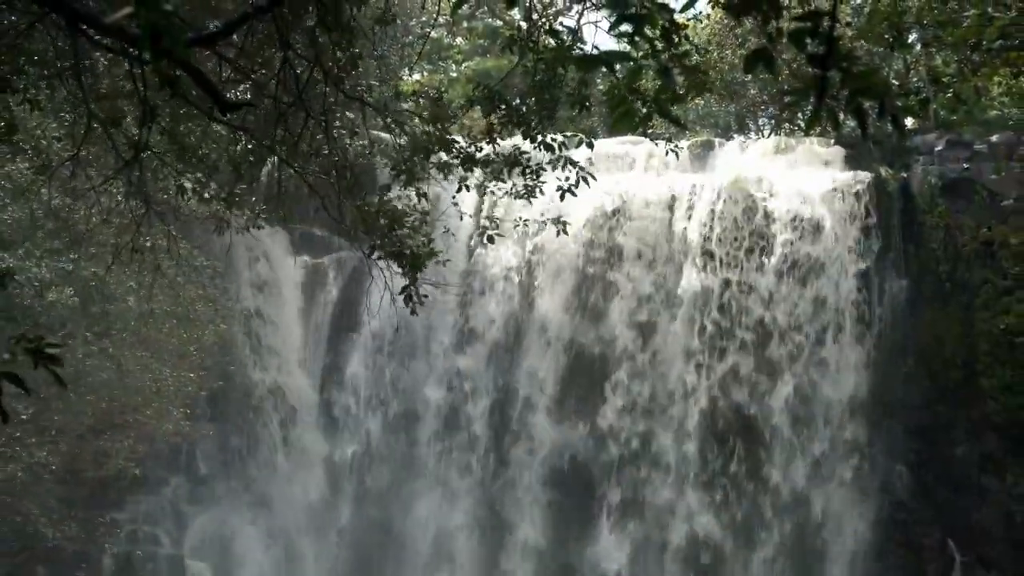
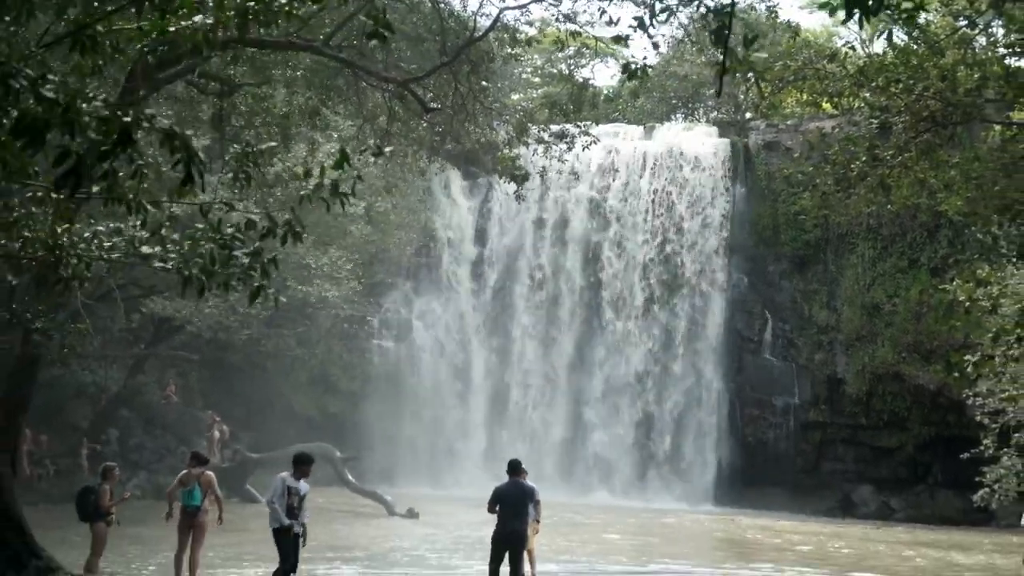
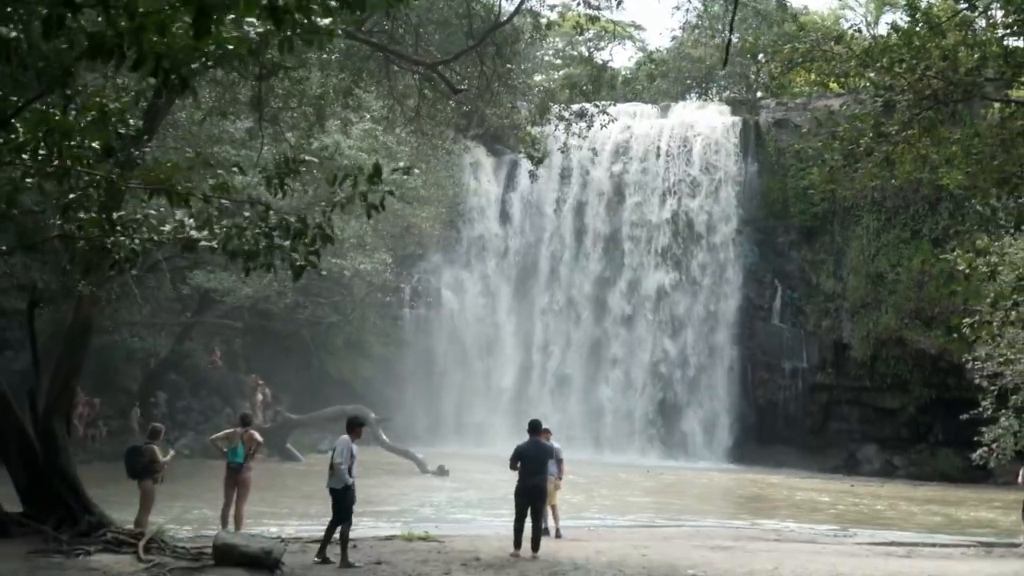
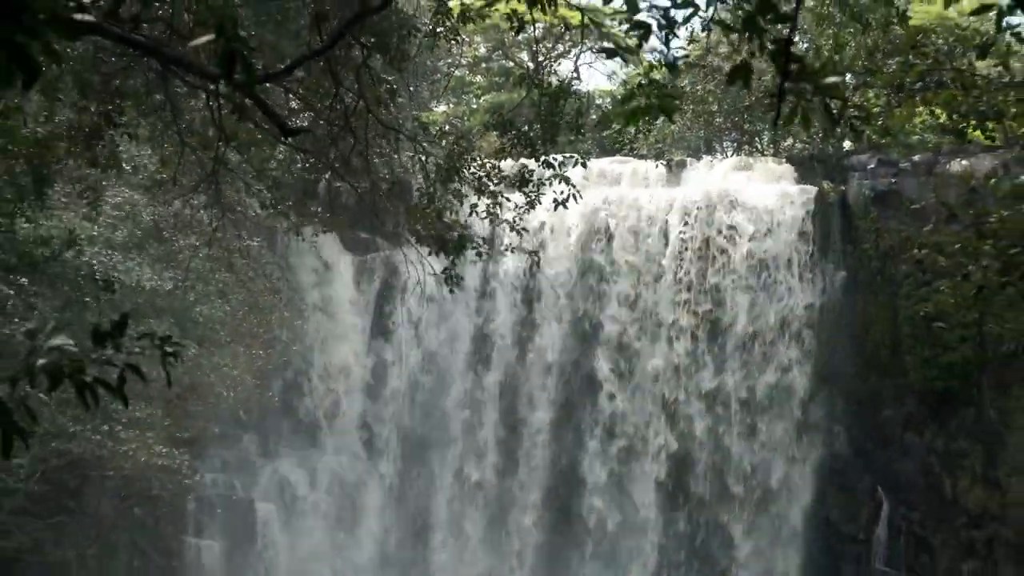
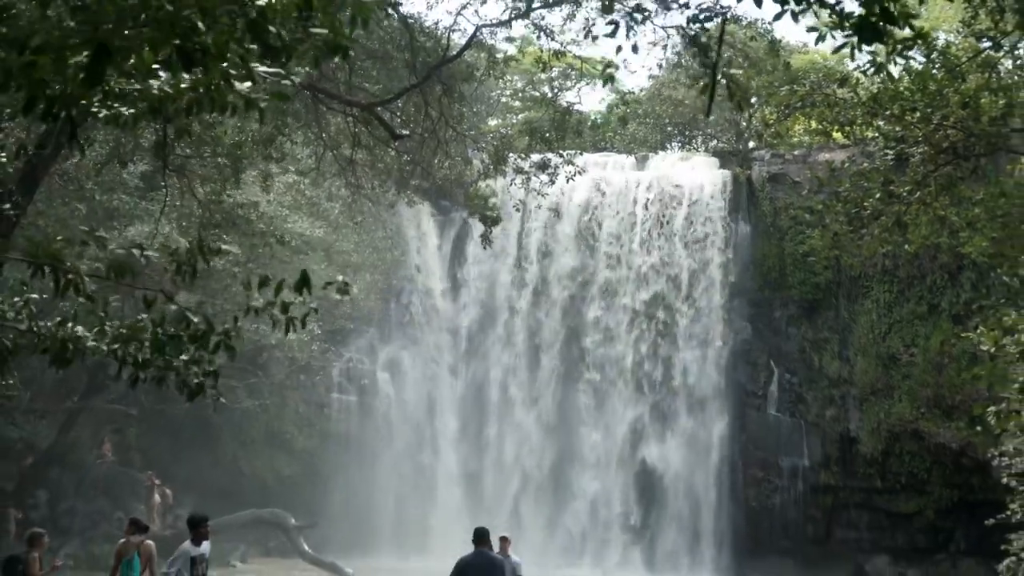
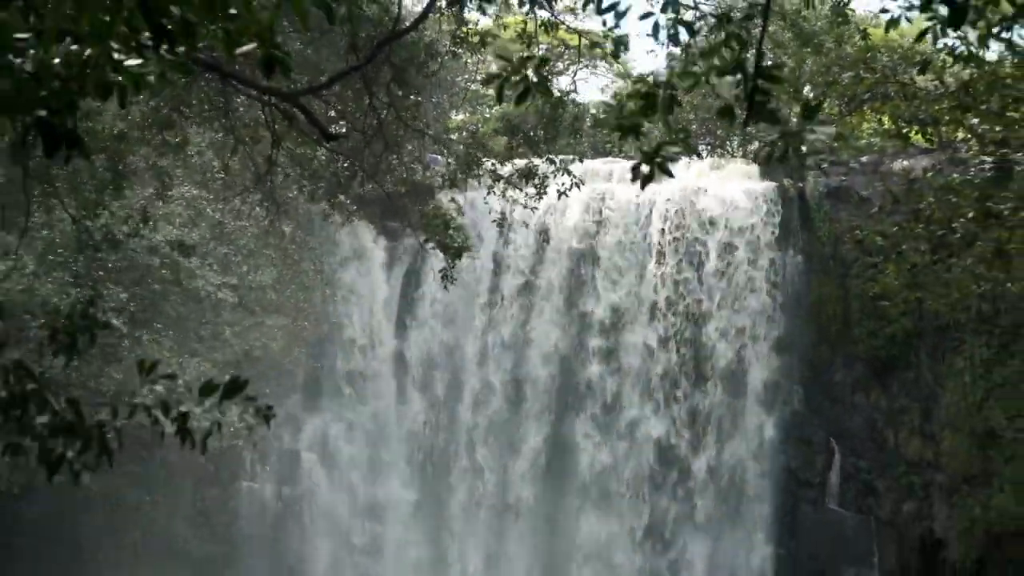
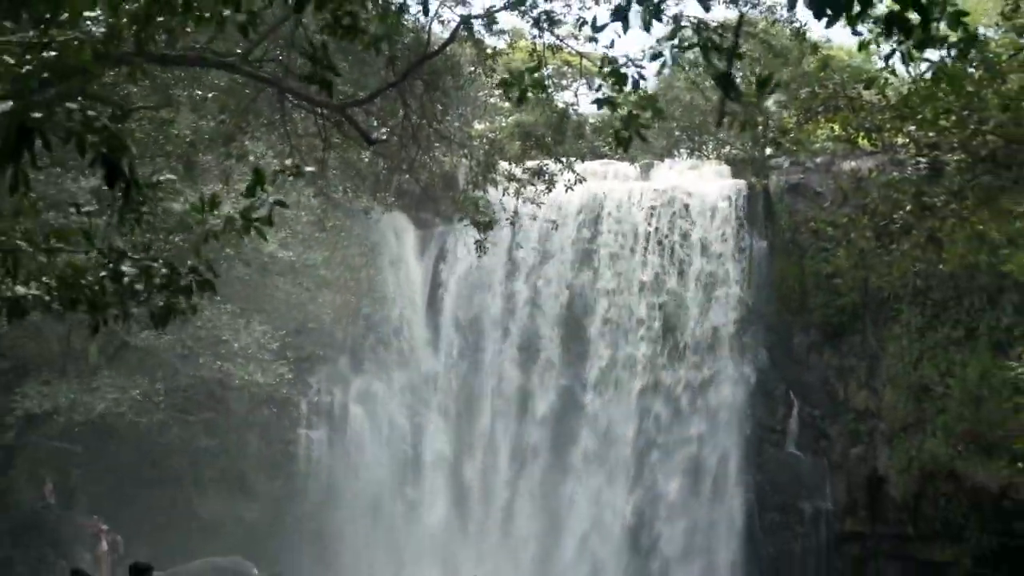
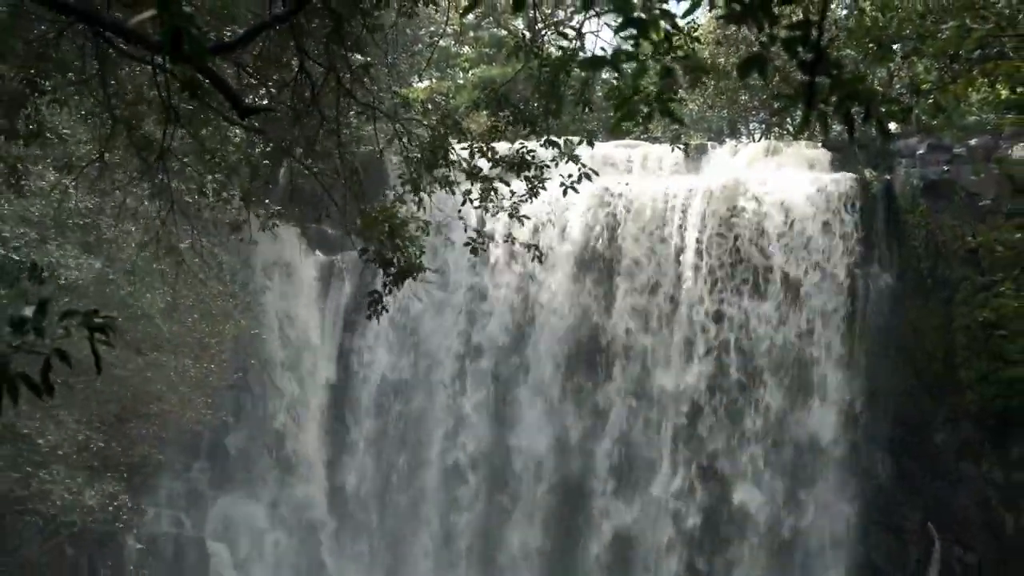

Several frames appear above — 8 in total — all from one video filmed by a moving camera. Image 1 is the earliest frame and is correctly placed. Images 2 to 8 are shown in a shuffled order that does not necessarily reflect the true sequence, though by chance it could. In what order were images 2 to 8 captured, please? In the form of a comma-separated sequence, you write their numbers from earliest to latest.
8, 4, 6, 7, 5, 2, 3
